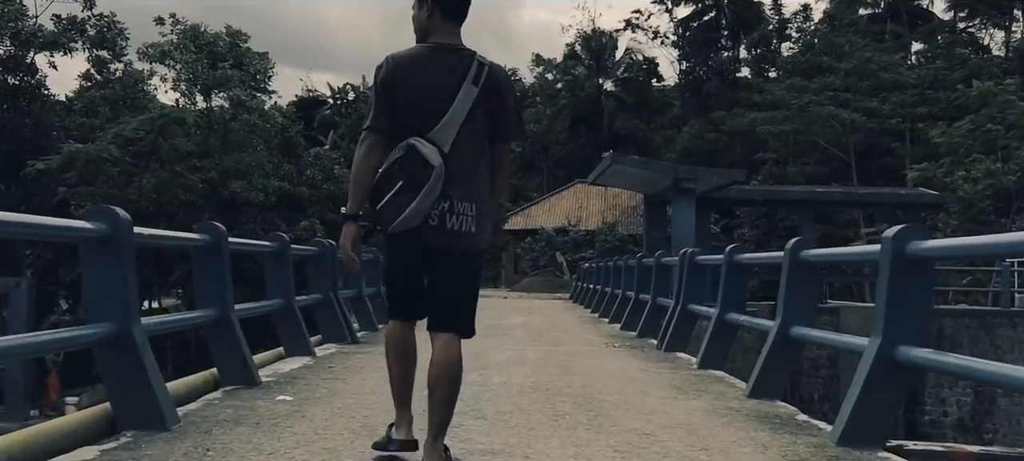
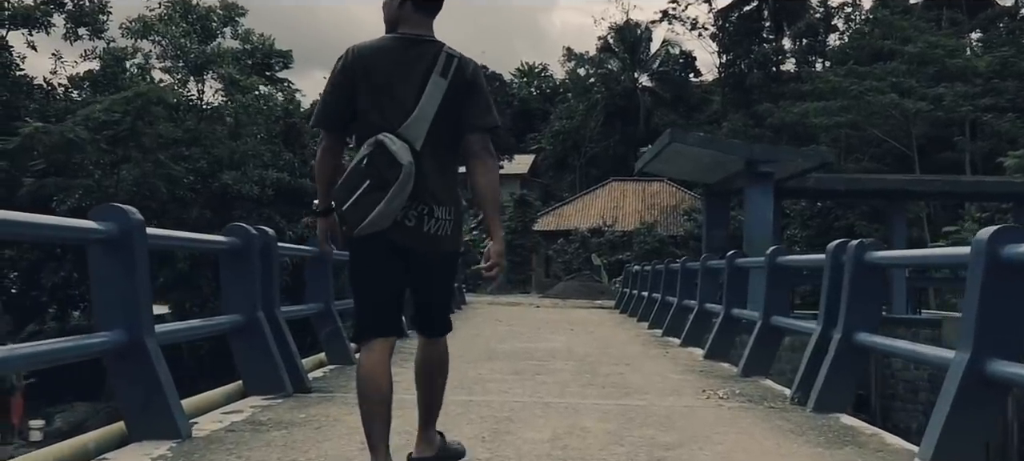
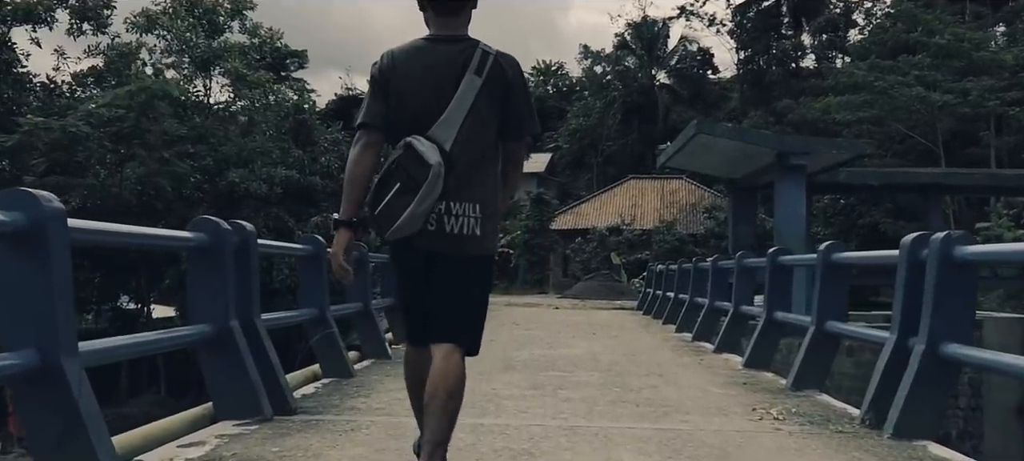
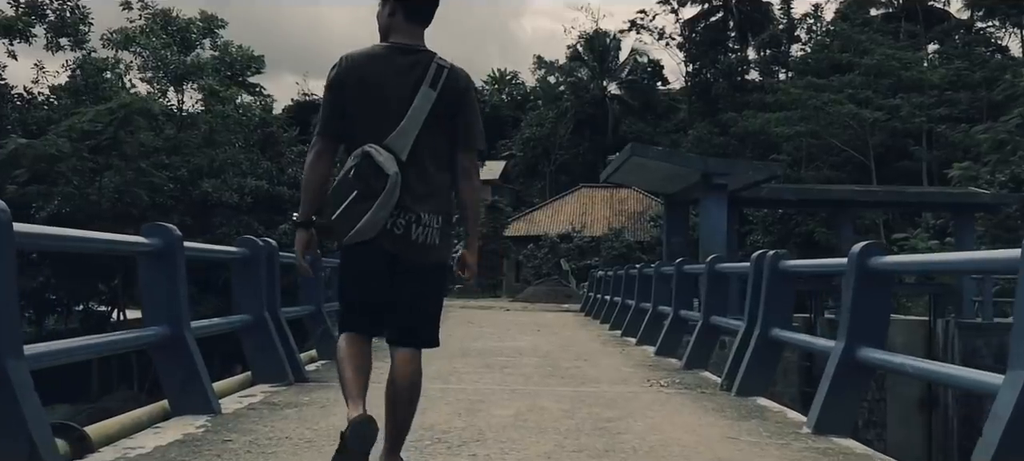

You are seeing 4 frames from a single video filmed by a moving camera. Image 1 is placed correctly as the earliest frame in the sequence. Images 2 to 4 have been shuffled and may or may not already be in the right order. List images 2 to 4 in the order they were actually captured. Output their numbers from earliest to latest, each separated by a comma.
4, 2, 3
